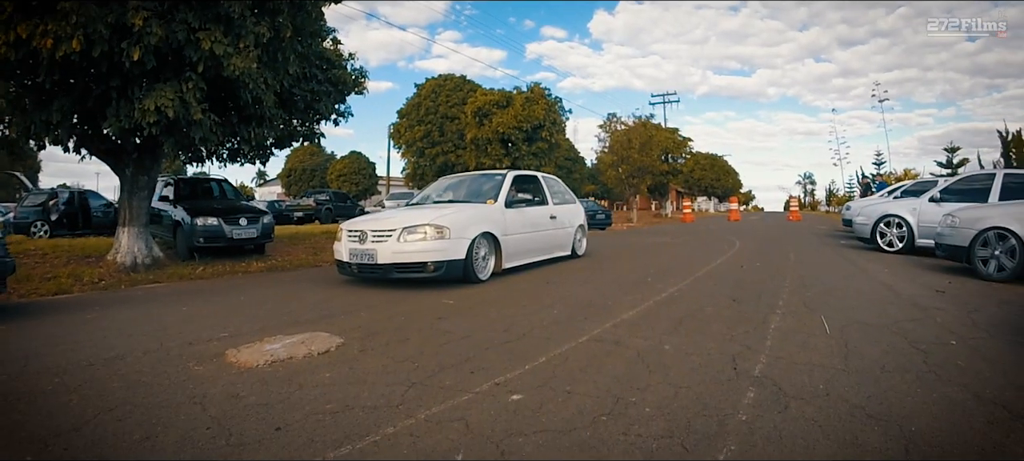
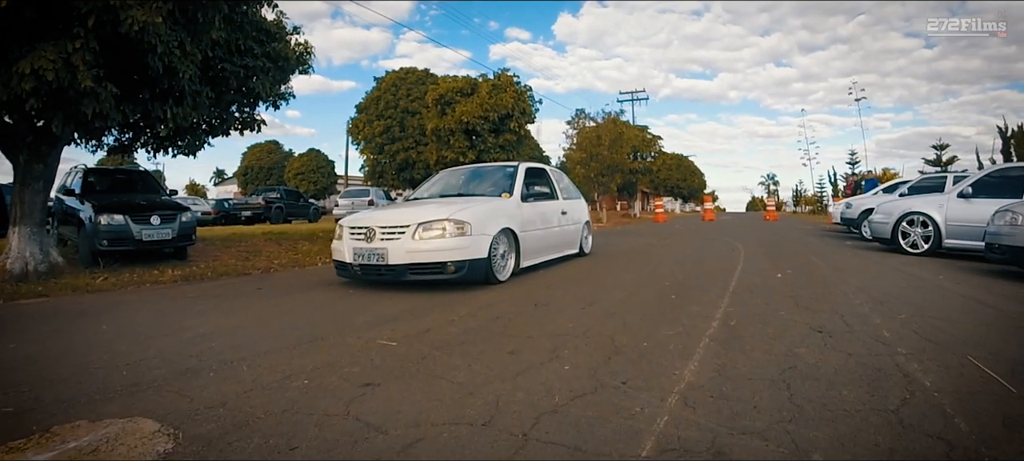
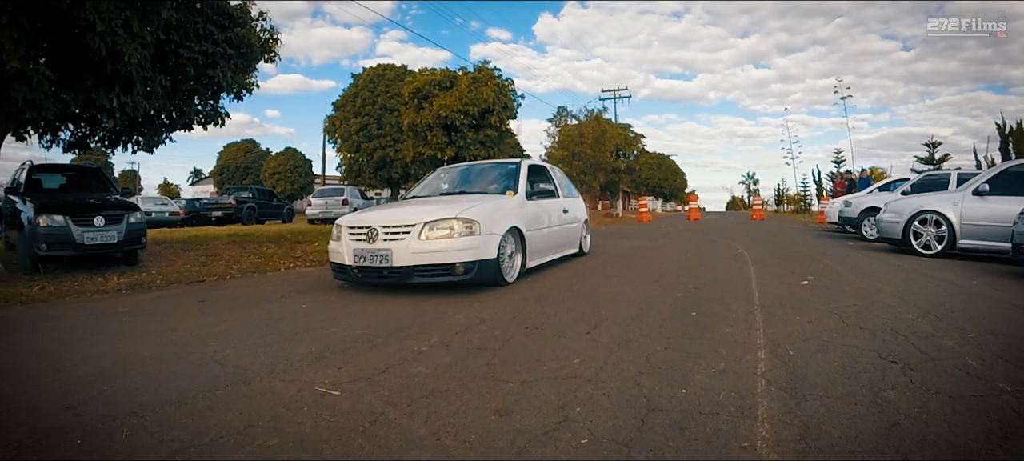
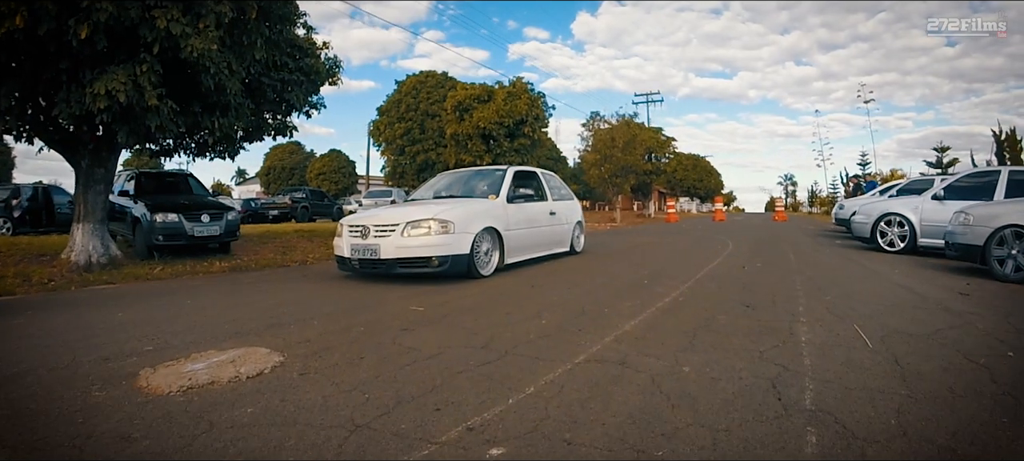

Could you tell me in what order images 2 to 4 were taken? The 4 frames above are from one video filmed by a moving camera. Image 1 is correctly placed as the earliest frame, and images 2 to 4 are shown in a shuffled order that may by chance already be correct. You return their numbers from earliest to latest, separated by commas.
4, 2, 3
